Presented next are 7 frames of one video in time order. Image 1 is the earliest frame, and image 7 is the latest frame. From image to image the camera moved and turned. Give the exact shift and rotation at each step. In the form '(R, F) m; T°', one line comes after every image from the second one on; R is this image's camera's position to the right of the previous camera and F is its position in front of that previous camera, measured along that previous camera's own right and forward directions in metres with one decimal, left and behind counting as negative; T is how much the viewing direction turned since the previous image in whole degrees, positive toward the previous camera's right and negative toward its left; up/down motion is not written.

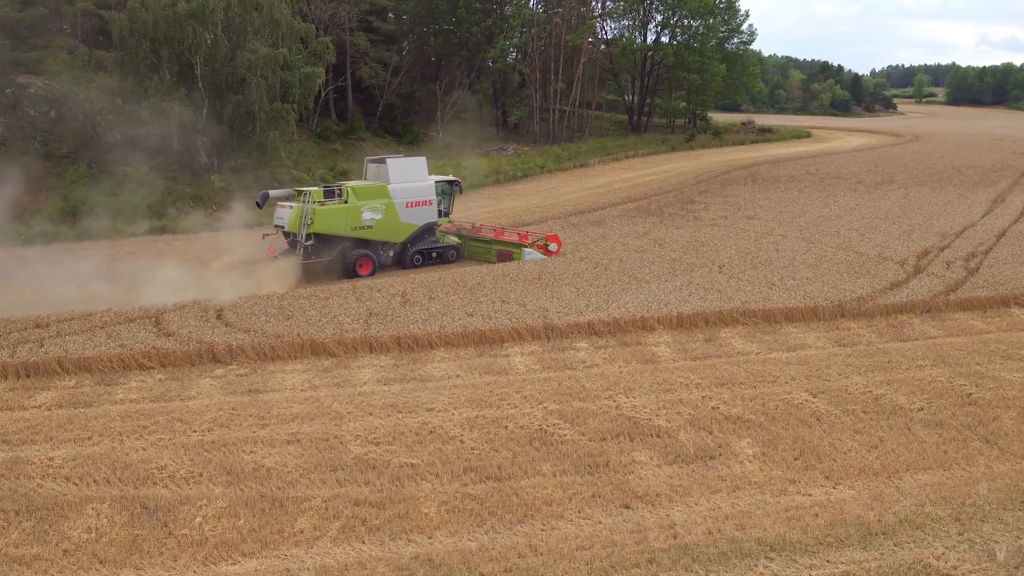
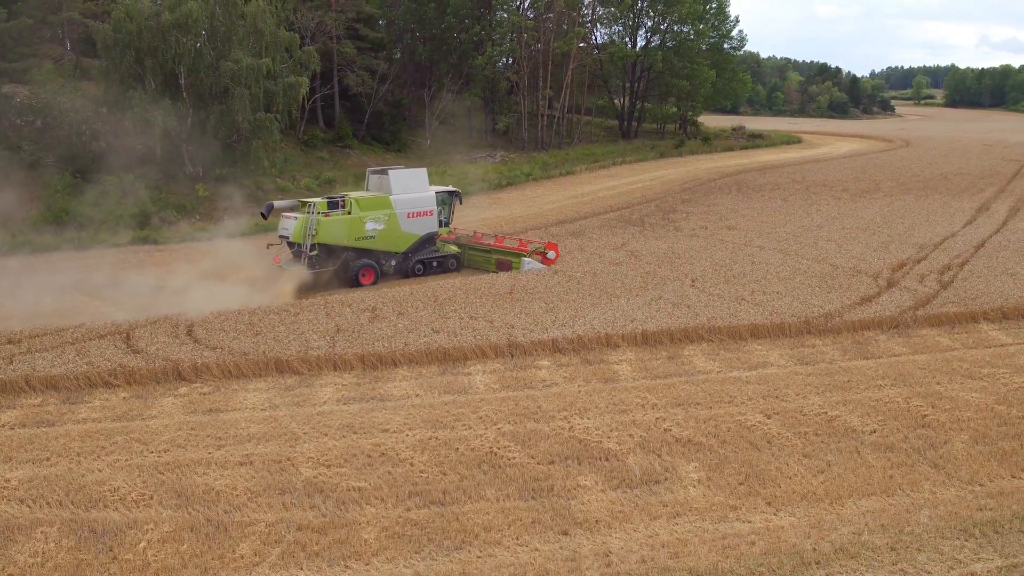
(+0.7, -0.1) m; -1°
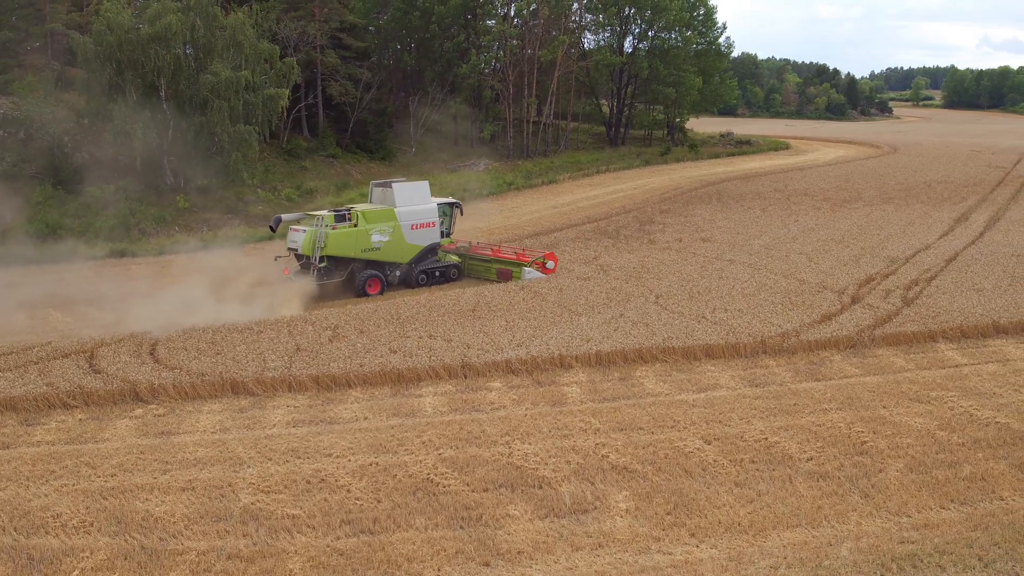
(+0.9, -0.1) m; -1°
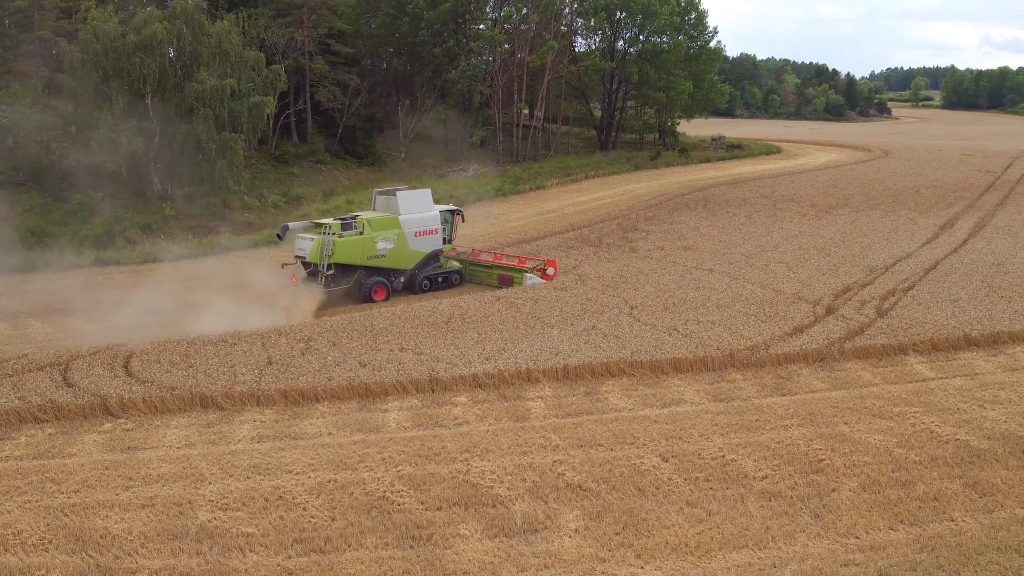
(+0.7, -0.1) m; -1°
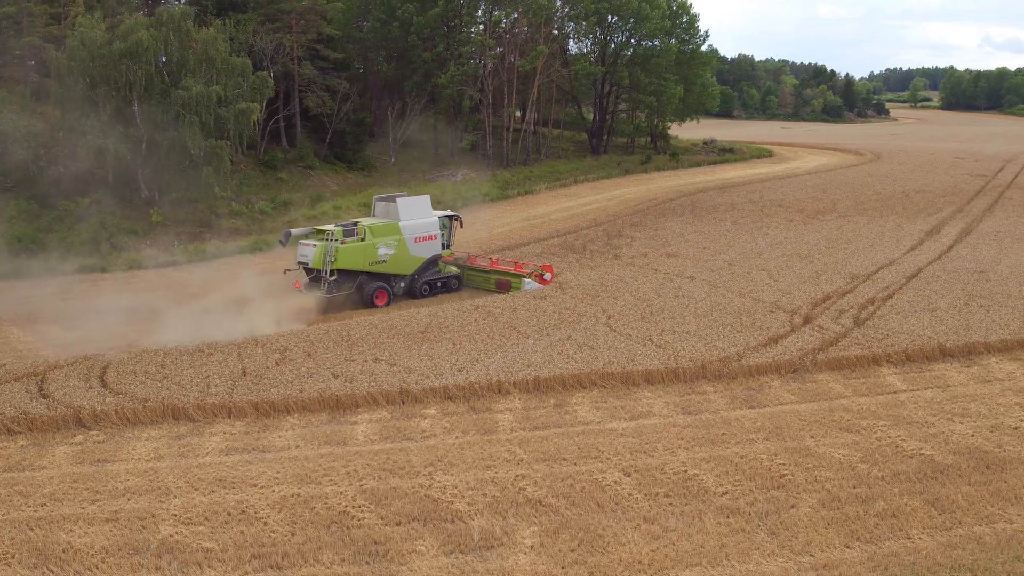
(+0.6, 0.0) m; -1°
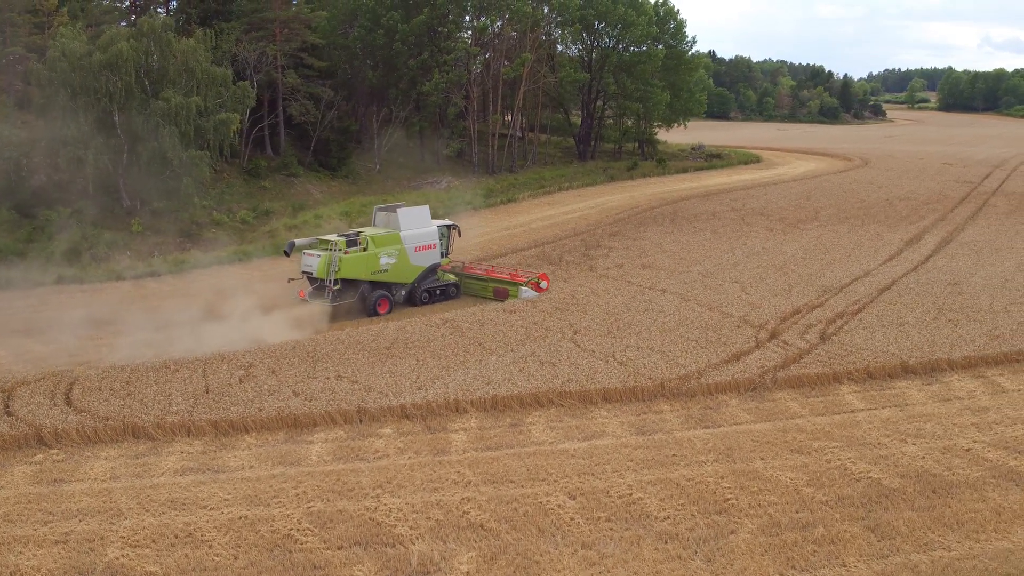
(+0.9, -0.1) m; -1°
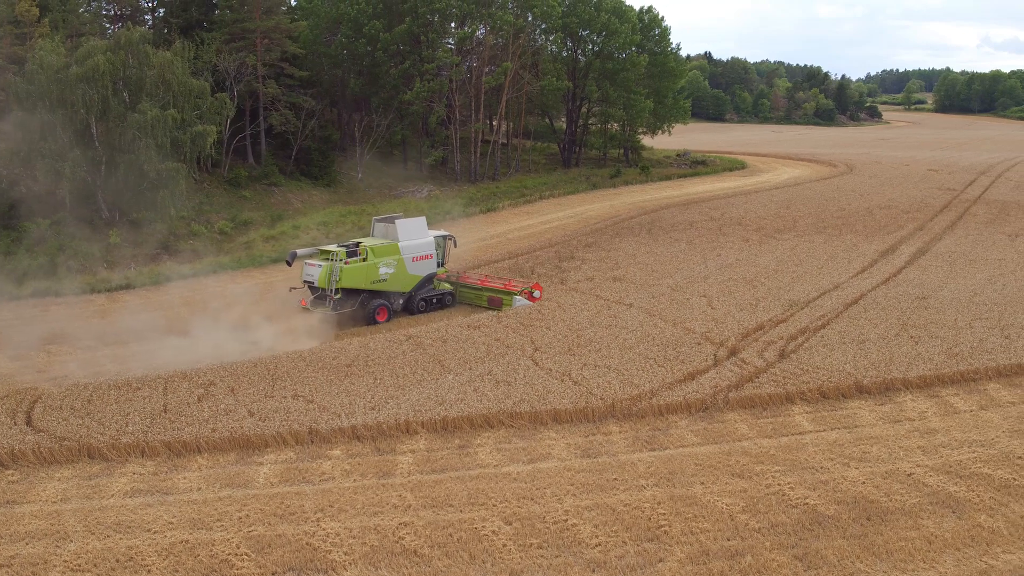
(+1.0, -0.1) m; -1°
